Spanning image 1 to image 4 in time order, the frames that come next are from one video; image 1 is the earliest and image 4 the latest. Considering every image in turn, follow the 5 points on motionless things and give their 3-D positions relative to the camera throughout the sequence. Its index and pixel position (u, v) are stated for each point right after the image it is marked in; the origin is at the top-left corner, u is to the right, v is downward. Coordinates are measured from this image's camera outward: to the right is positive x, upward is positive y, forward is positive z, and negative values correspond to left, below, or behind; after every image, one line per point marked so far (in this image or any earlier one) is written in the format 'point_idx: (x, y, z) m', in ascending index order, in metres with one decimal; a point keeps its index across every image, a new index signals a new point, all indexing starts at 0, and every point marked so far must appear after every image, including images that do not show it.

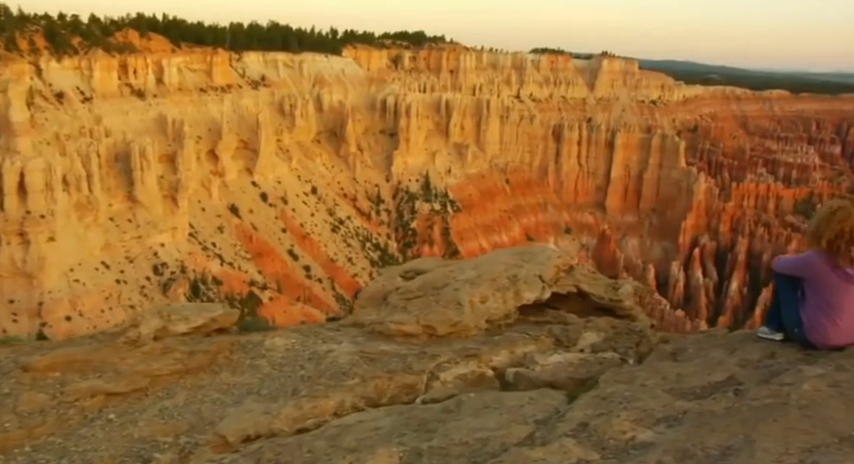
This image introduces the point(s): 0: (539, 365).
0: (+1.1, -1.3, +6.3) m
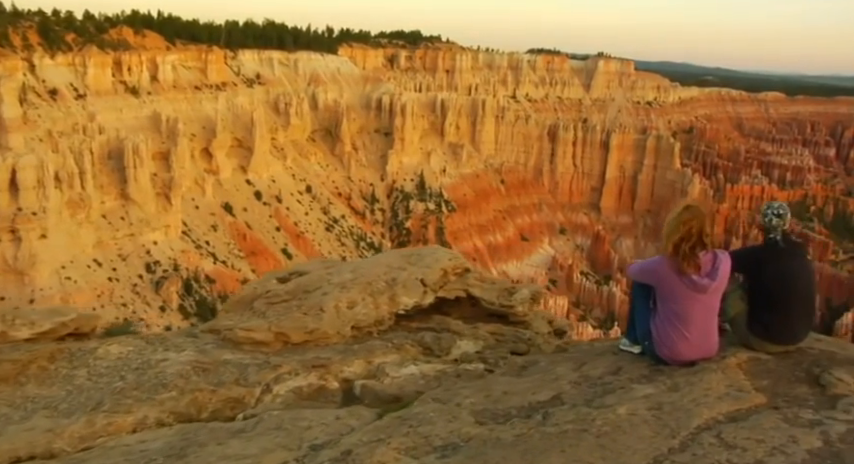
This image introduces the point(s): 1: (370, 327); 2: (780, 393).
0: (-0.3, -1.3, +5.7) m
1: (-0.6, -1.0, +6.8) m
2: (+2.3, -1.1, +4.3) m
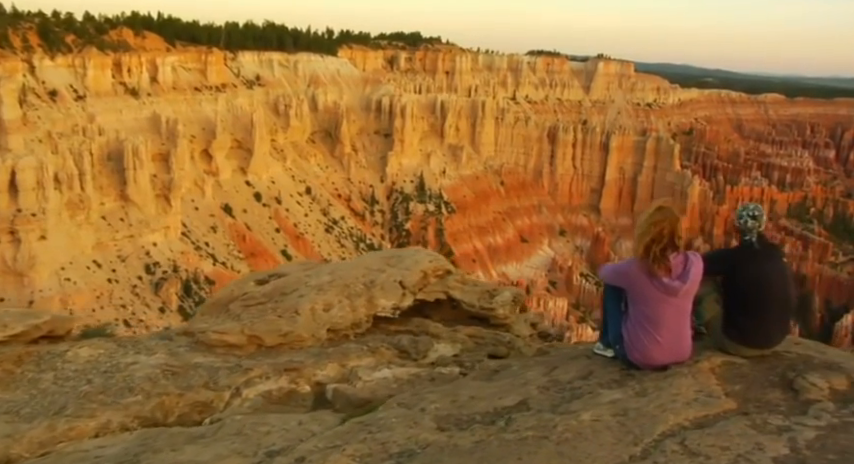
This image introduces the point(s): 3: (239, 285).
0: (-0.6, -1.3, +5.6) m
1: (-0.8, -1.0, +6.7) m
2: (+2.1, -1.1, +4.3) m
3: (-2.1, -0.6, +7.5) m
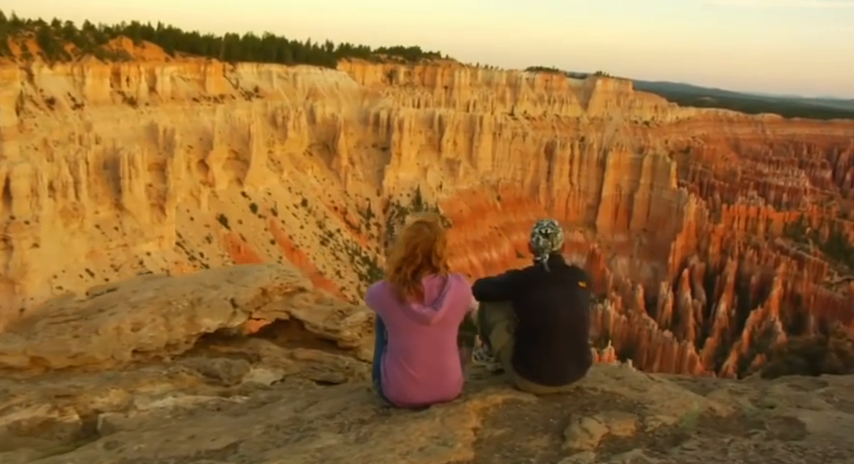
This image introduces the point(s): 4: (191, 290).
0: (-2.2, -1.4, +5.0) m
1: (-2.5, -1.1, +6.1) m
2: (+0.4, -1.2, +3.6) m
3: (-3.8, -0.7, +6.9) m
4: (-2.4, -0.6, +6.6) m
